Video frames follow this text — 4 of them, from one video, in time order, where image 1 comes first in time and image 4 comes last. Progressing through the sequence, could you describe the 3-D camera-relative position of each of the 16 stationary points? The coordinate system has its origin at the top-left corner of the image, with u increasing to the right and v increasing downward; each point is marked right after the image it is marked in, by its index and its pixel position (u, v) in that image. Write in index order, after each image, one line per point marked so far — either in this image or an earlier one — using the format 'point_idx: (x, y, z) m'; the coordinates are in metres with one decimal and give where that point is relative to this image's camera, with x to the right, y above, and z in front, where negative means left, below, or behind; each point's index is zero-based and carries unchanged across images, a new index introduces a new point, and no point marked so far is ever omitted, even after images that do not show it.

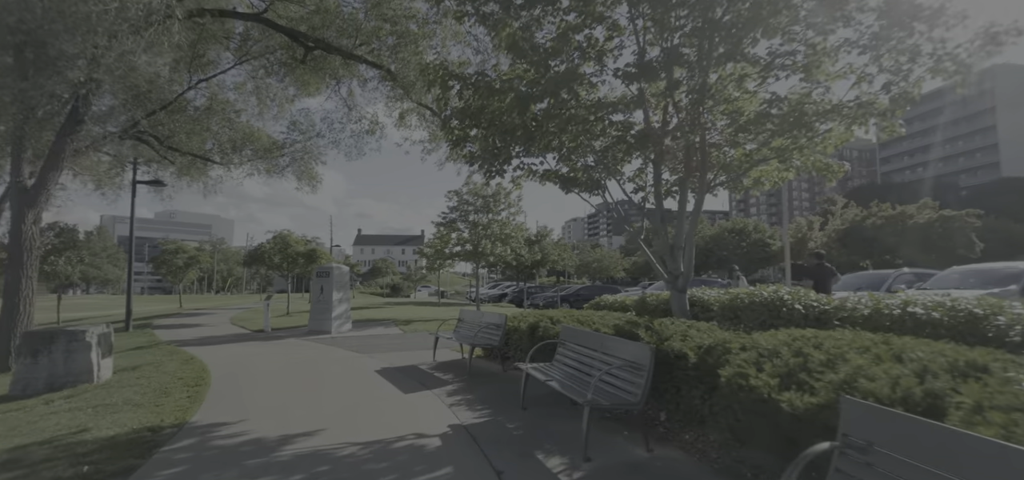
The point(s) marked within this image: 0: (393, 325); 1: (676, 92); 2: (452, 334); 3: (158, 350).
0: (-3.6, -2.6, +14.2) m
1: (+2.5, +2.3, +7.2) m
2: (-1.2, -1.8, +9.0) m
3: (-7.6, -2.4, +10.1) m
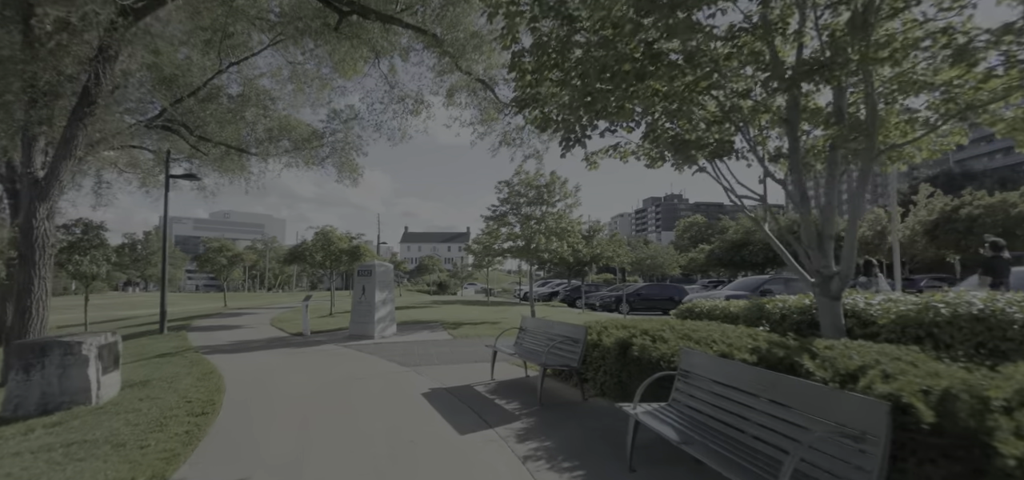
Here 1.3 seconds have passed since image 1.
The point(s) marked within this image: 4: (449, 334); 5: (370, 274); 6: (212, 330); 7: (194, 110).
0: (-1.9, -2.4, +12.8) m
1: (+3.4, +2.4, +5.2) m
2: (0.0, -1.7, +7.3) m
3: (-6.3, -2.3, +9.0) m
4: (-1.6, -2.4, +11.7) m
5: (-3.6, -0.9, +12.1) m
6: (-9.0, -2.7, +14.1) m
7: (-8.9, +3.6, +13.2) m
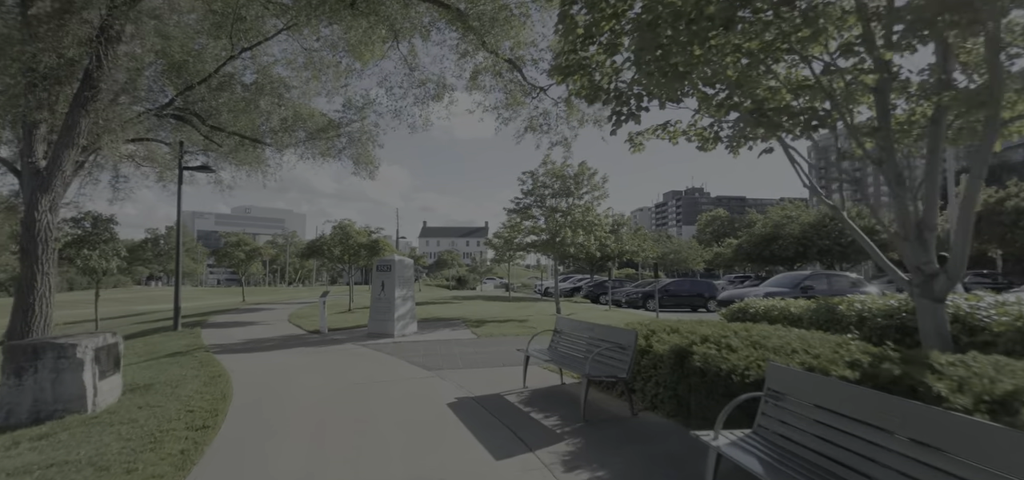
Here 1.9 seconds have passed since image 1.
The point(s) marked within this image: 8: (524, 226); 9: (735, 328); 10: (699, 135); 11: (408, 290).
0: (-1.3, -2.2, +12.1) m
1: (+3.8, +2.5, +4.3) m
2: (+0.5, -1.6, +6.6) m
3: (-5.8, -2.2, +8.5) m
4: (-1.0, -2.2, +11.0) m
5: (-3.0, -0.7, +11.5) m
6: (-8.3, -2.5, +13.7) m
7: (-8.3, +3.8, +12.8) m
8: (+0.4, +0.5, +17.9) m
9: (+2.6, -1.0, +5.4) m
10: (+2.6, +1.4, +6.5) m
11: (-2.6, -1.3, +11.8) m
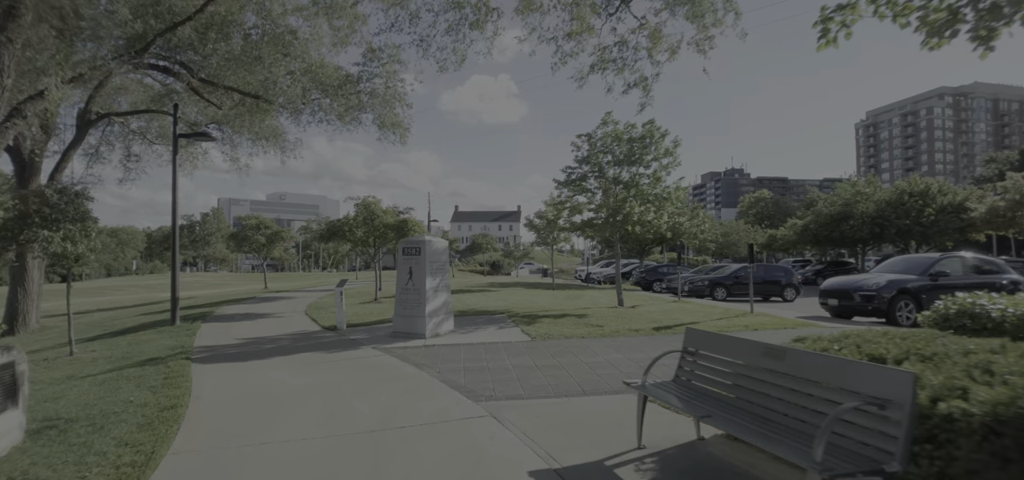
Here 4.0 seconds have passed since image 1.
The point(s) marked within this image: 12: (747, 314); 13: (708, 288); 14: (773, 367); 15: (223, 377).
0: (0.0, -1.7, +9.7) m
1: (+4.5, +2.8, +1.4) m
2: (+1.3, -1.2, +4.0) m
3: (-4.8, -1.8, +6.3) m
4: (+0.2, -1.7, +8.6) m
5: (-1.8, -0.3, +9.1) m
6: (-6.9, -2.0, +11.7) m
7: (-7.0, +4.3, +10.6) m
8: (+2.0, +1.2, +15.3) m
9: (+3.4, -0.7, +2.8) m
10: (+3.4, +1.8, +3.7) m
11: (-1.4, -0.8, +9.5) m
12: (+5.5, -1.7, +11.0) m
13: (+8.2, -2.0, +19.6) m
14: (+1.8, -0.9, +3.3) m
15: (-3.8, -1.8, +6.2) m
